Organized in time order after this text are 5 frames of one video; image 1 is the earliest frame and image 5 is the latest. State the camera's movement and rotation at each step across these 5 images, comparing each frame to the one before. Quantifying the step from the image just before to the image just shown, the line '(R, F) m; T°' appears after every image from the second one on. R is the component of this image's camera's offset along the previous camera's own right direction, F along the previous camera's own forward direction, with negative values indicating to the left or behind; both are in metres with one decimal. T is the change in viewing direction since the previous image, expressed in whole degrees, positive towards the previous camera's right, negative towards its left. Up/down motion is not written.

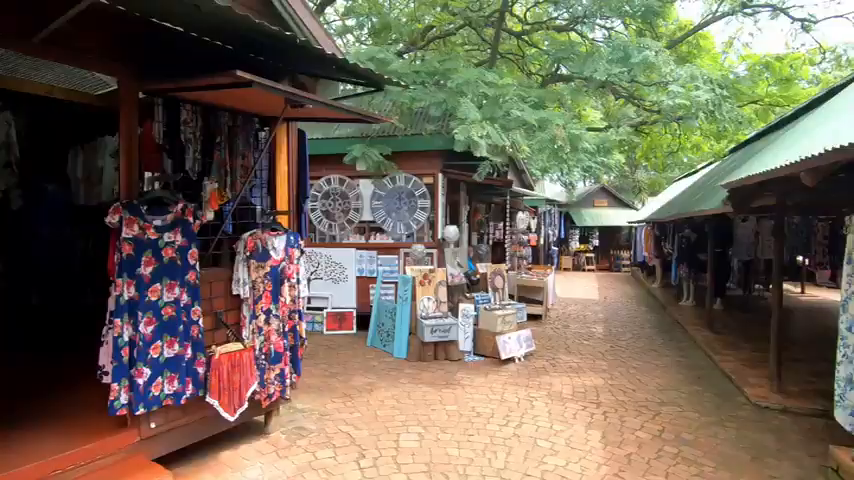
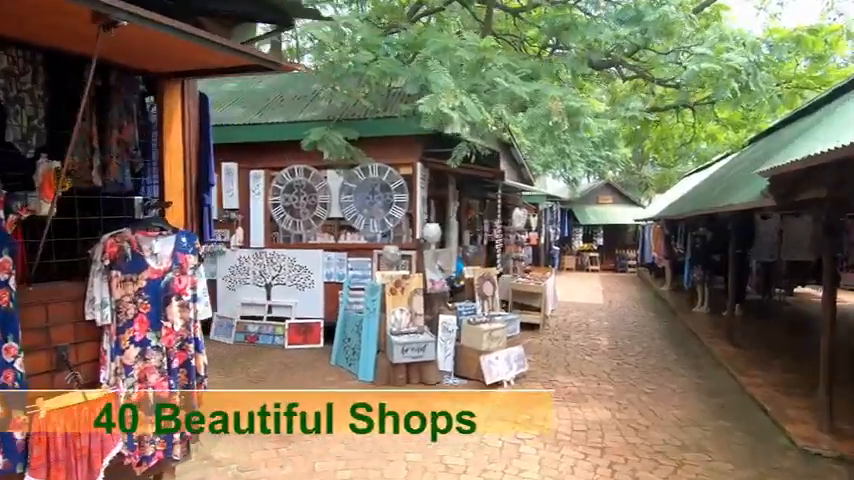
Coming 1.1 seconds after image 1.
(+0.4, +1.2) m; 0°
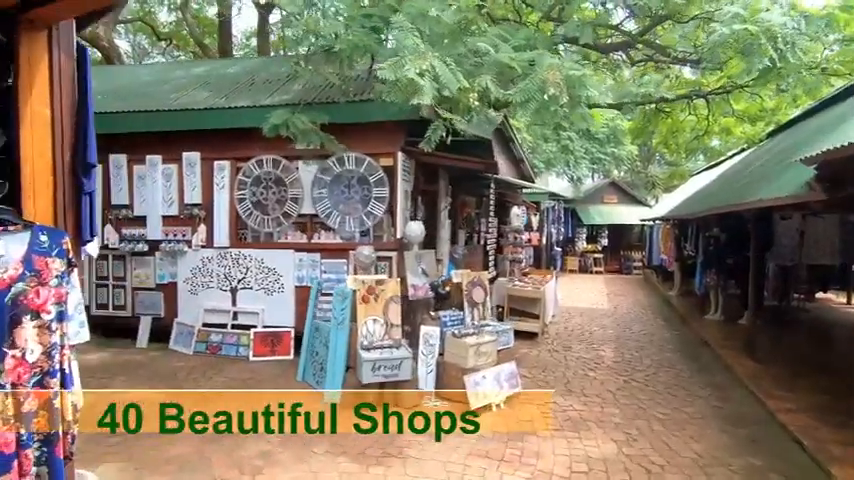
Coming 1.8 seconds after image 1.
(+0.3, +0.8) m; 0°
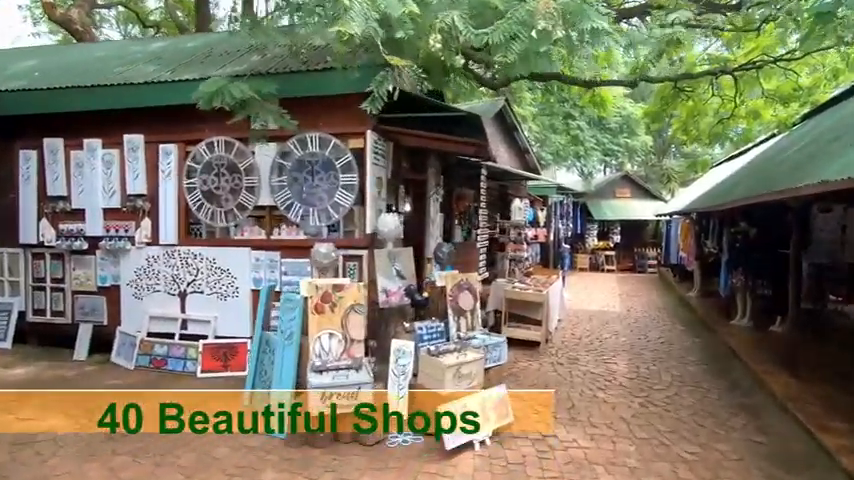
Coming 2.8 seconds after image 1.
(+0.4, +1.0) m; -1°
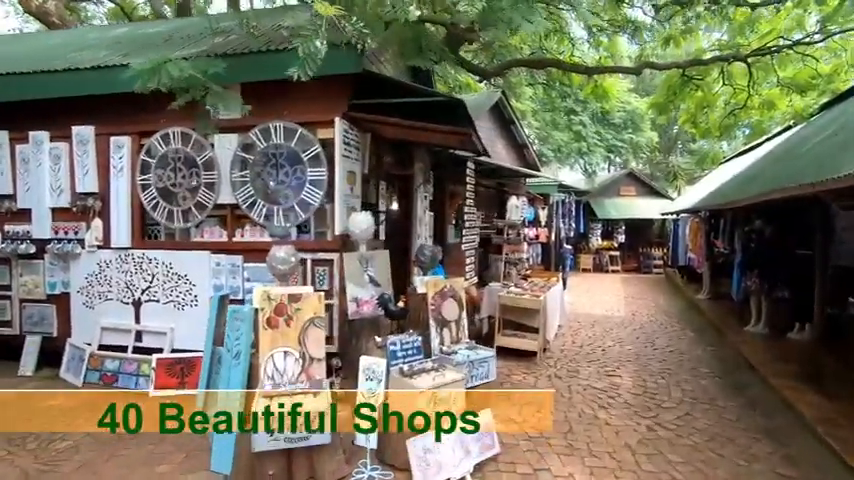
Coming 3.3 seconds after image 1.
(+0.3, +0.6) m; -1°
